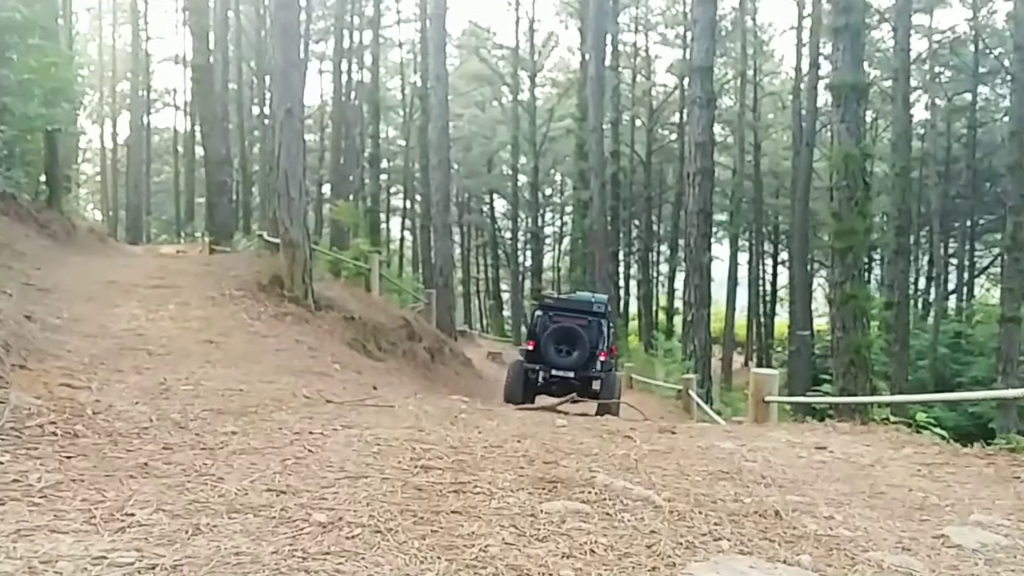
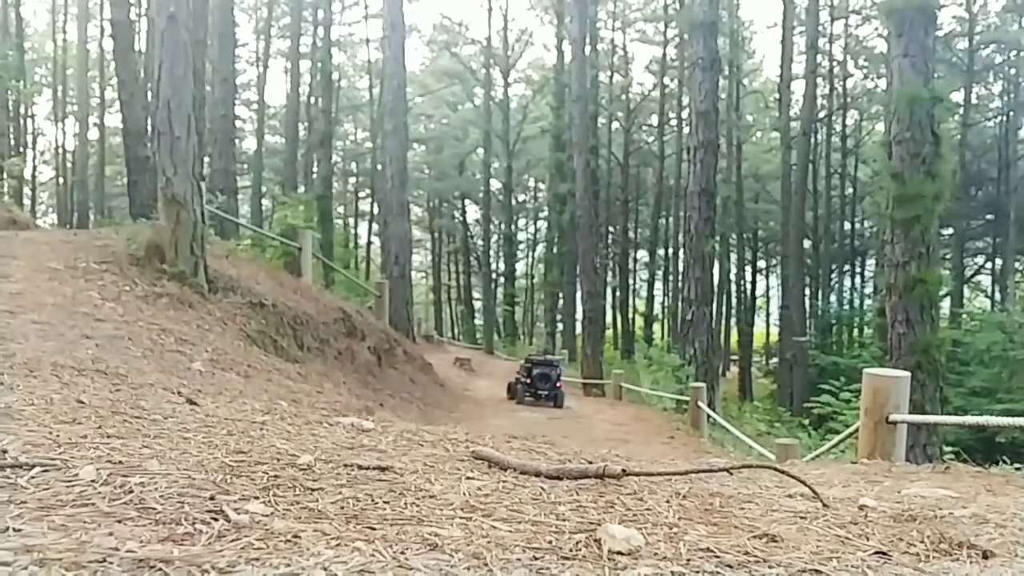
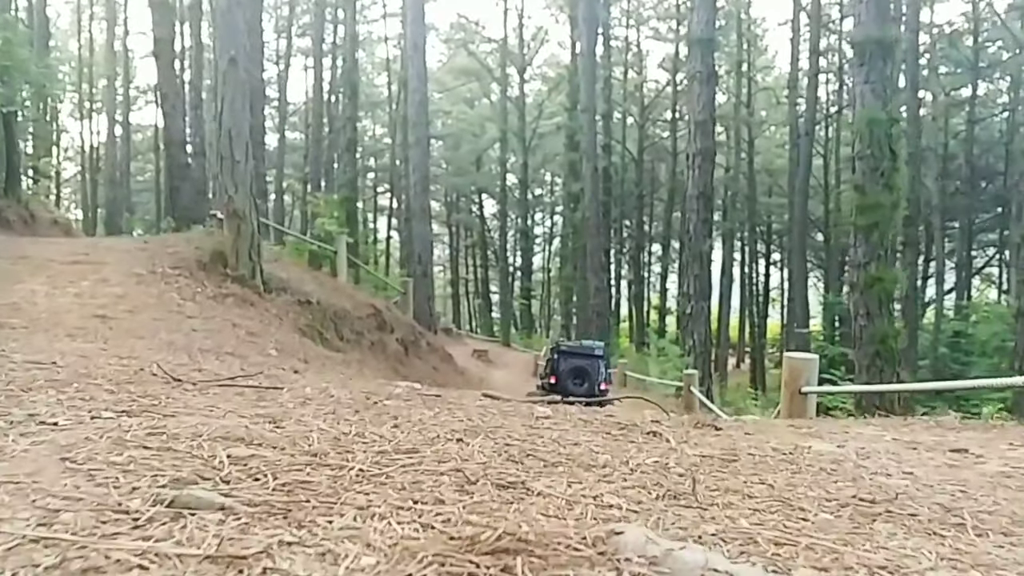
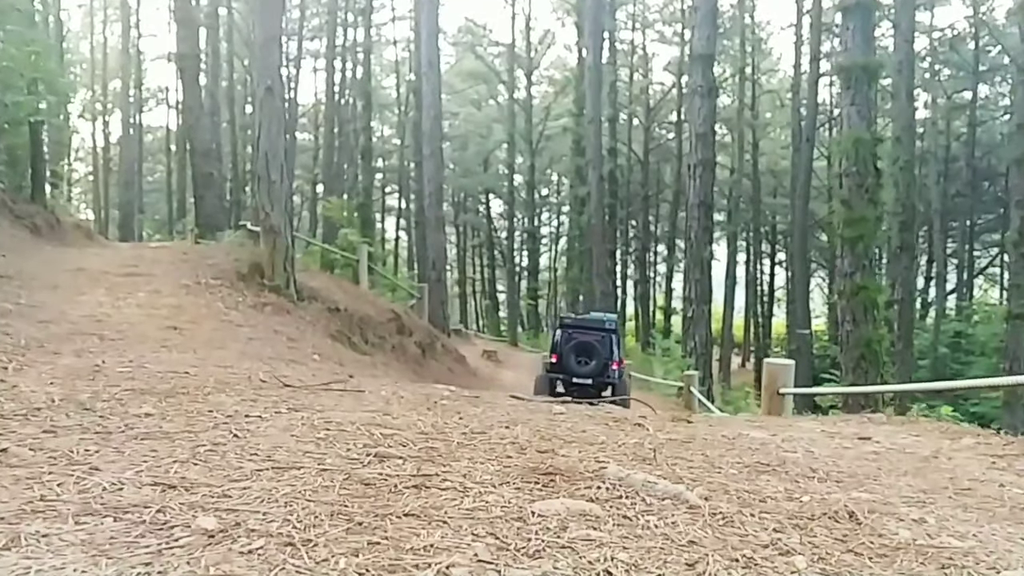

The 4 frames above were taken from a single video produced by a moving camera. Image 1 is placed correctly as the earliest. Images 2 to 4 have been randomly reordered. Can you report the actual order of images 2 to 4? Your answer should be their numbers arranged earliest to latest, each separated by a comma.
4, 3, 2
